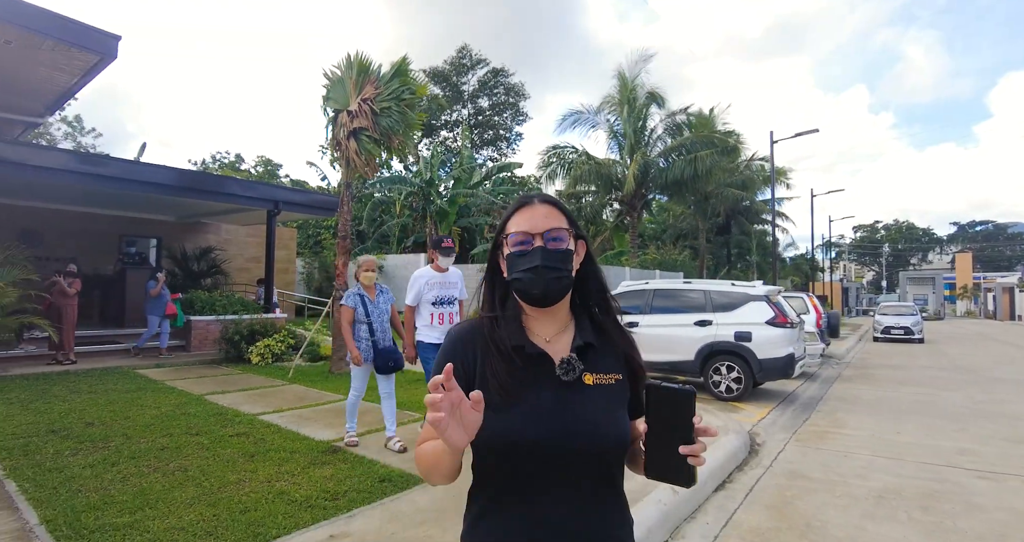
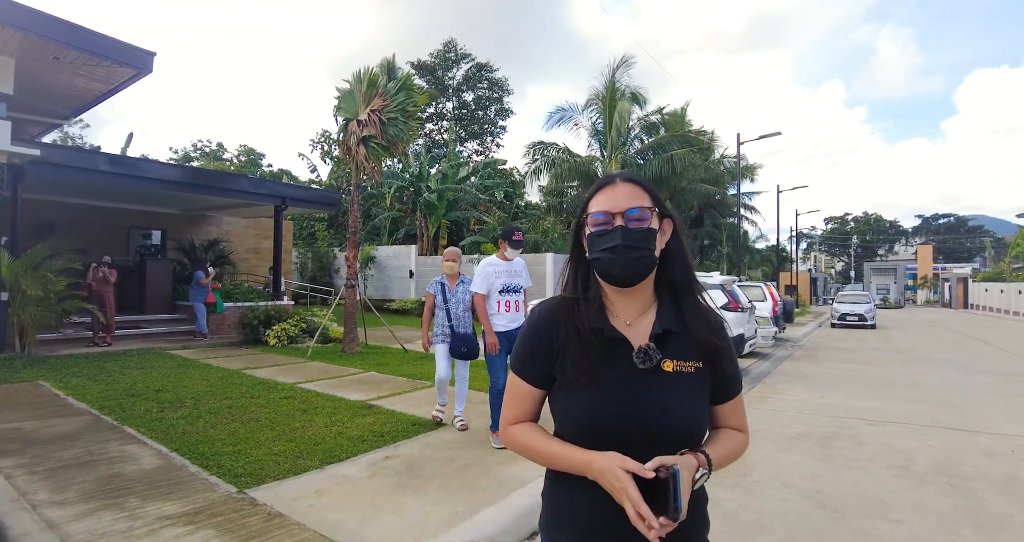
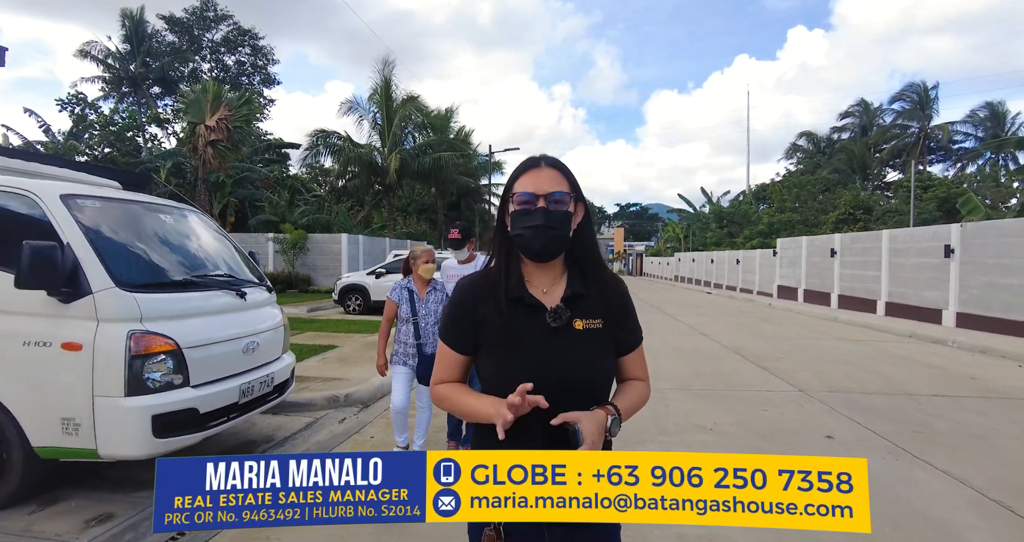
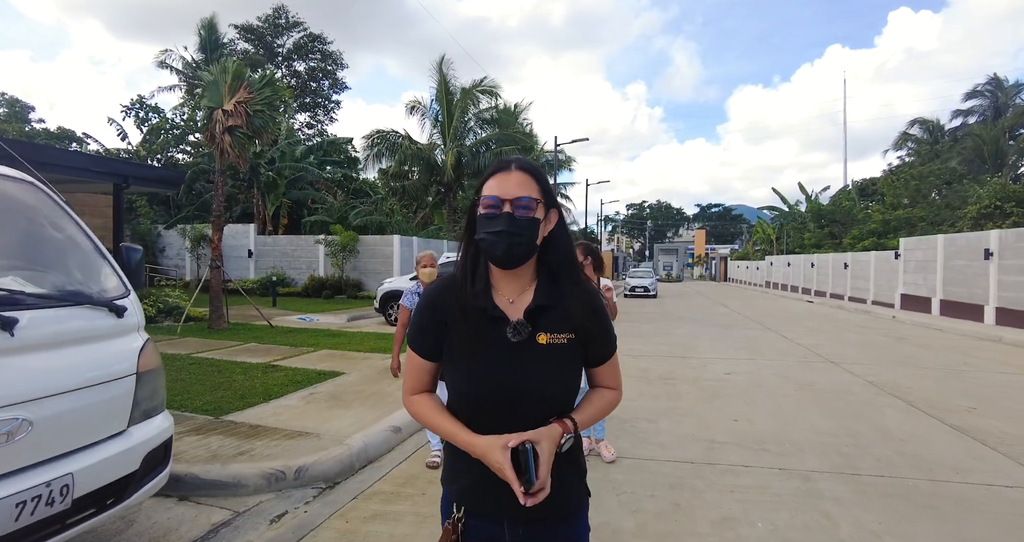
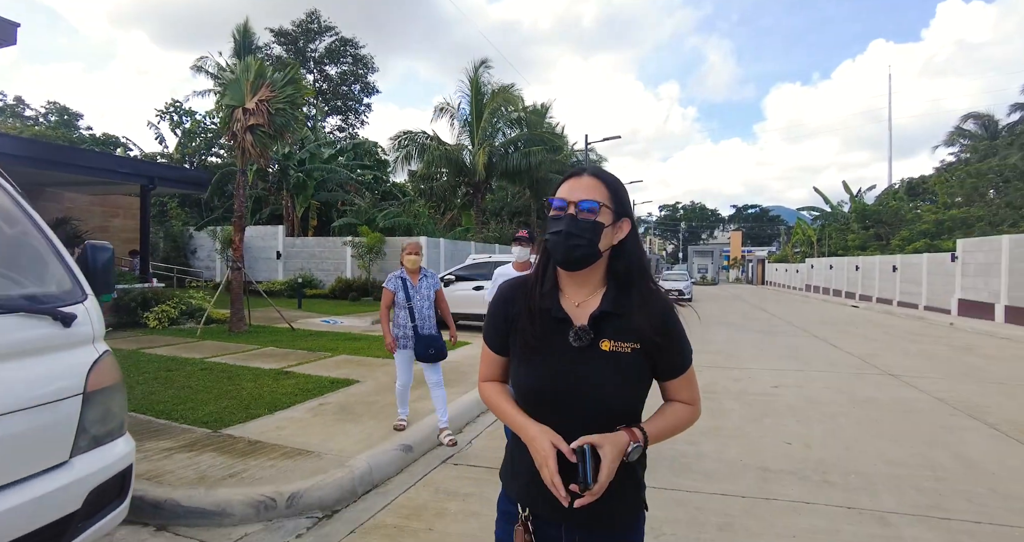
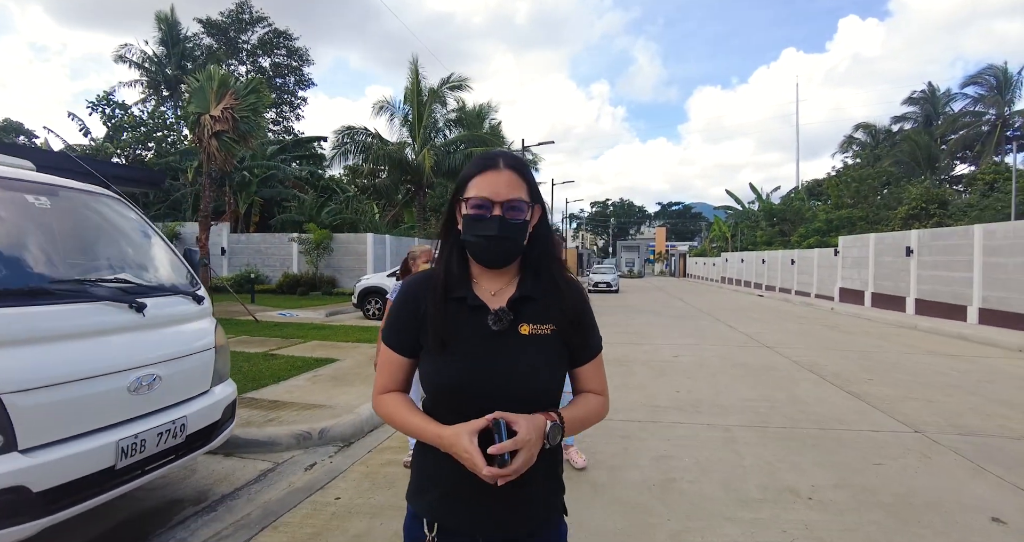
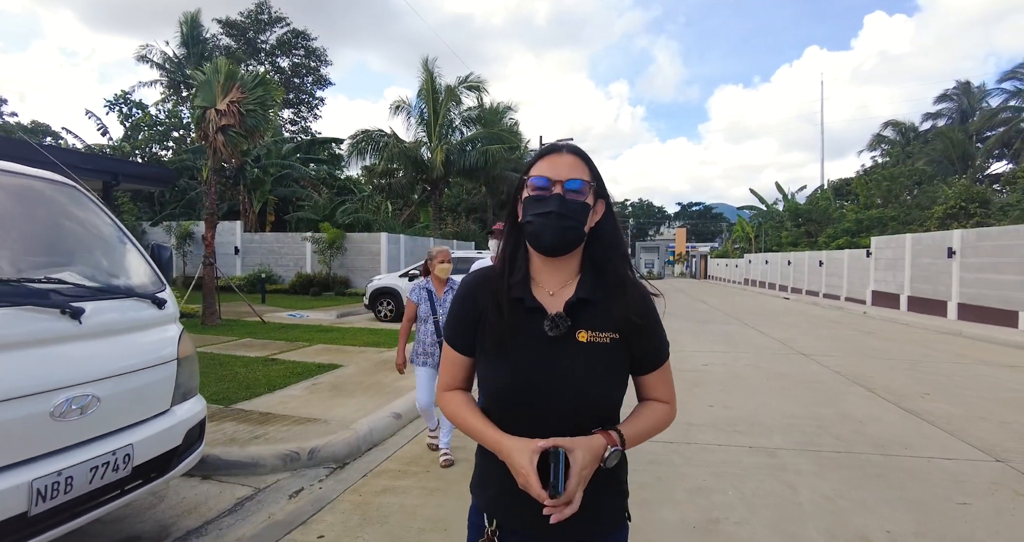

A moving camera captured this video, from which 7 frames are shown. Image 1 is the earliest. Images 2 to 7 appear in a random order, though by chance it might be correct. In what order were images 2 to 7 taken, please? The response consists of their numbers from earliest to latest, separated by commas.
2, 5, 4, 7, 6, 3
